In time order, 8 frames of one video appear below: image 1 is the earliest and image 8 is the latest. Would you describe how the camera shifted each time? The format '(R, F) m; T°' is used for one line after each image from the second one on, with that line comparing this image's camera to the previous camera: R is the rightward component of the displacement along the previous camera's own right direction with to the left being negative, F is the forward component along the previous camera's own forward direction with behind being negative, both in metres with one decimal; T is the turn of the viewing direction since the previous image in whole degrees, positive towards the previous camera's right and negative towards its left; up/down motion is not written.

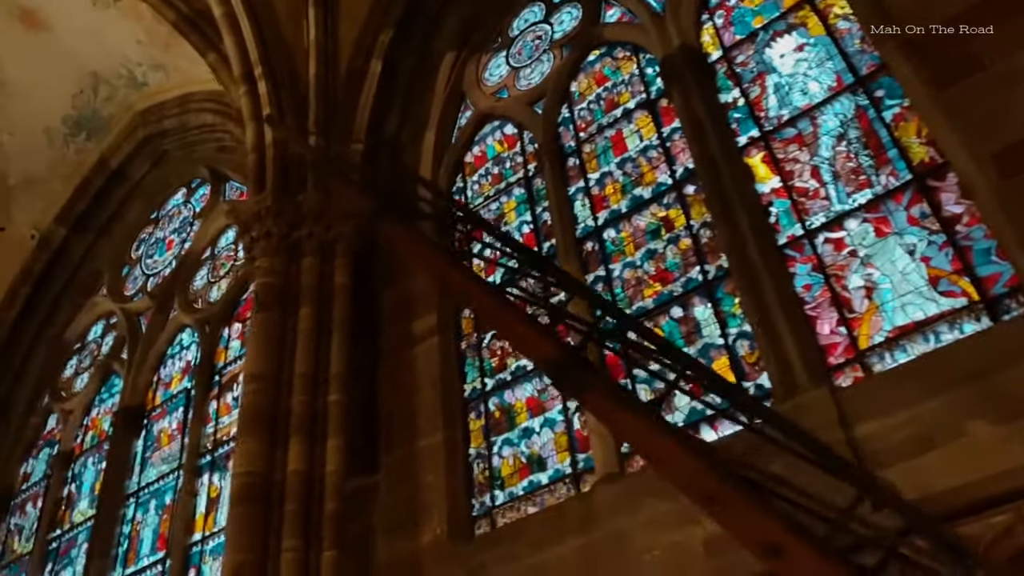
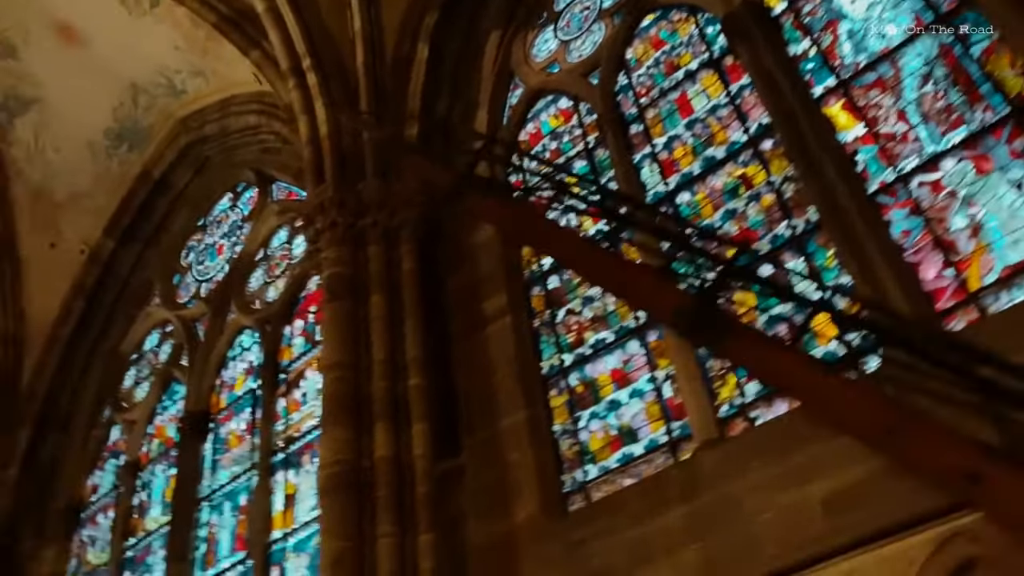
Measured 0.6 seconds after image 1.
(-0.3, +0.1) m; -2°
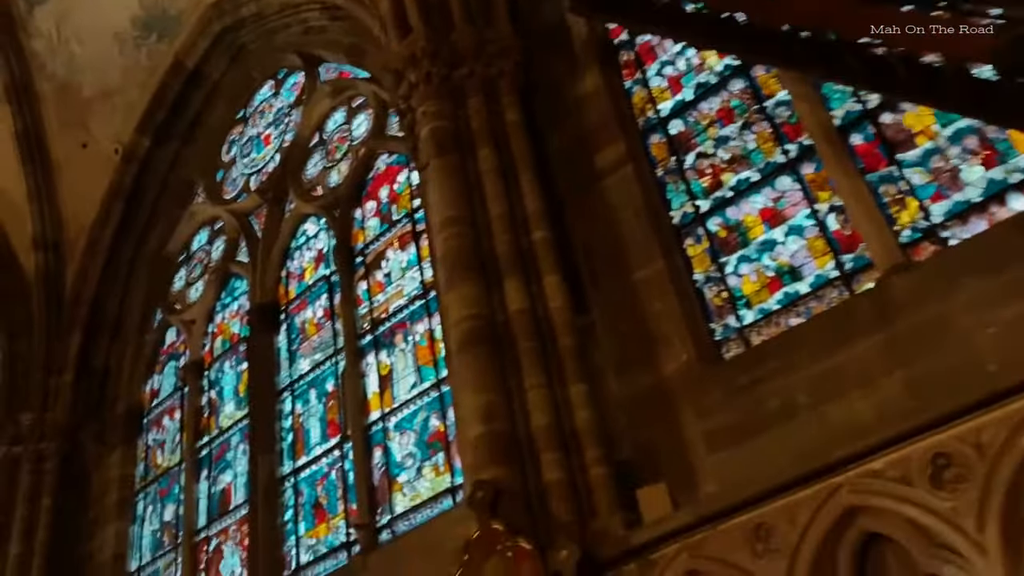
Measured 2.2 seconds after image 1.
(-0.8, +0.4) m; +1°
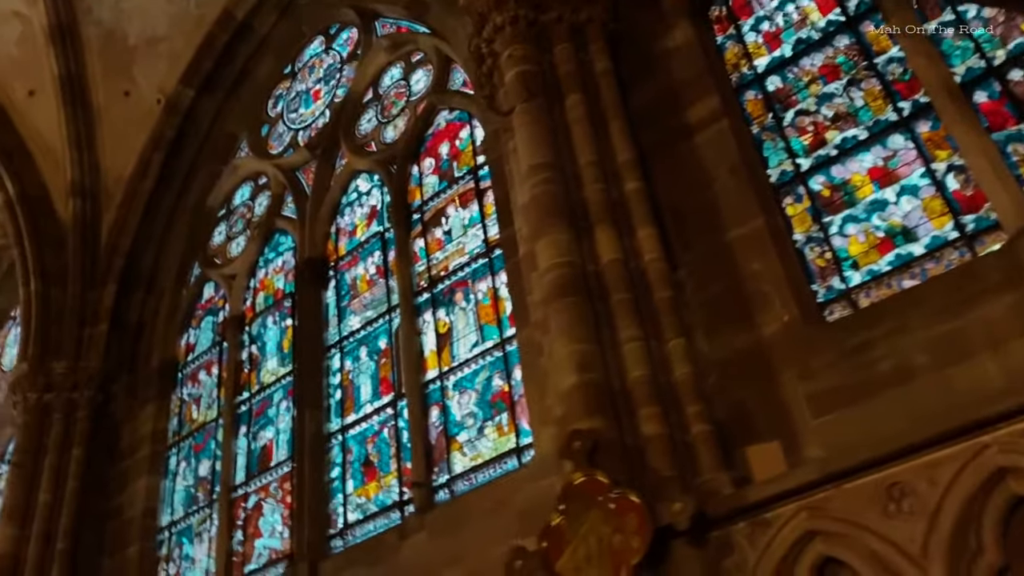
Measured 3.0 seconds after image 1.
(-0.4, +0.2) m; 0°
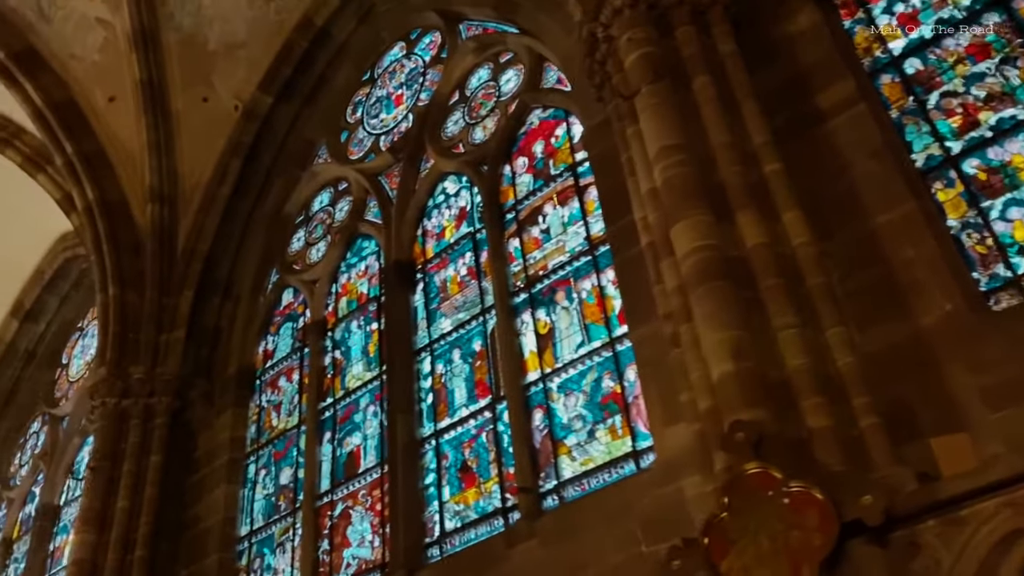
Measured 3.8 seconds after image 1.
(-0.4, +0.2) m; -2°
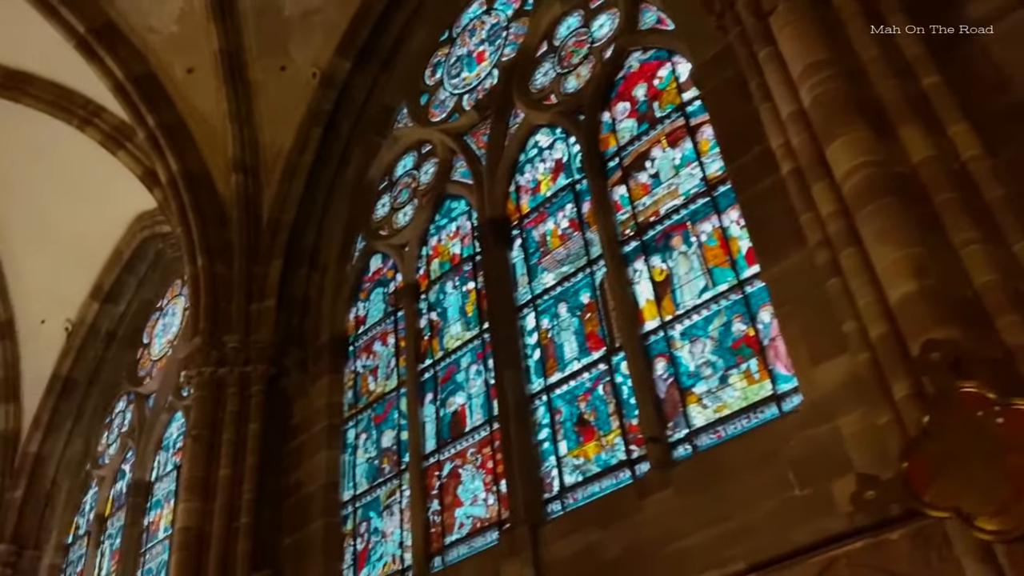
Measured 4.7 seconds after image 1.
(-0.4, +0.2) m; -3°
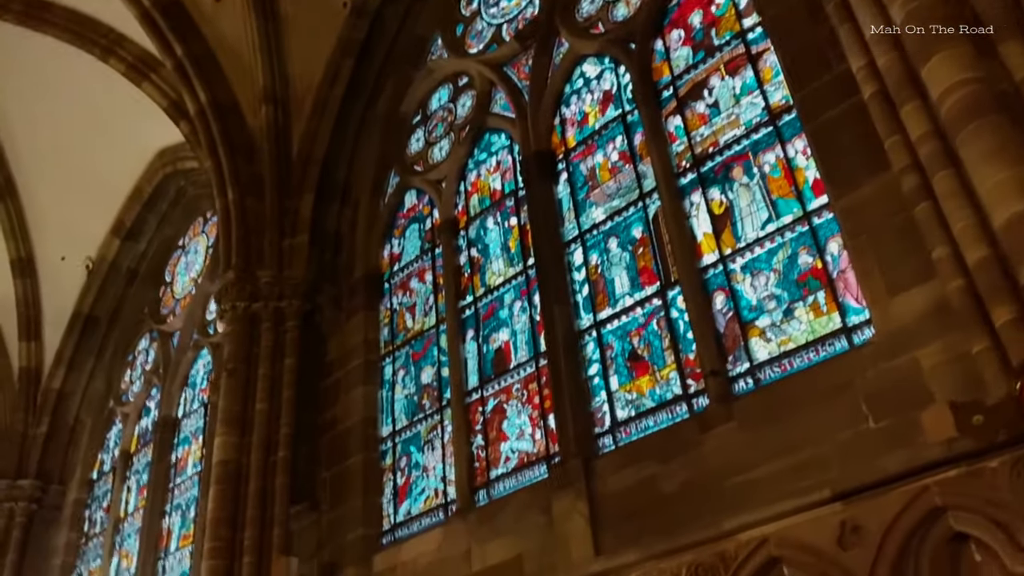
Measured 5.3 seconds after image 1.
(-0.3, +0.1) m; 0°
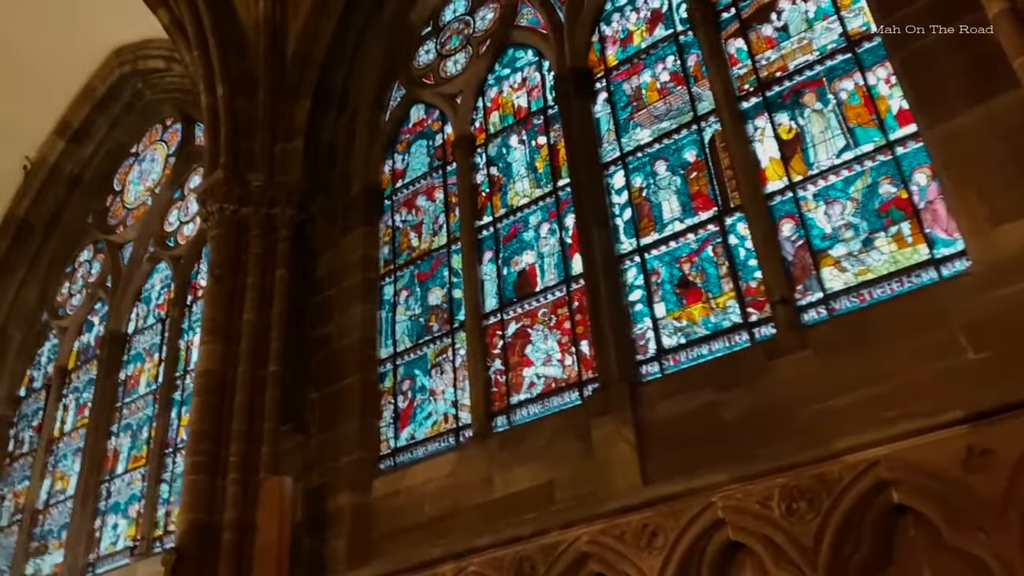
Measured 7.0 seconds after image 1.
(-0.7, +0.4) m; +6°
